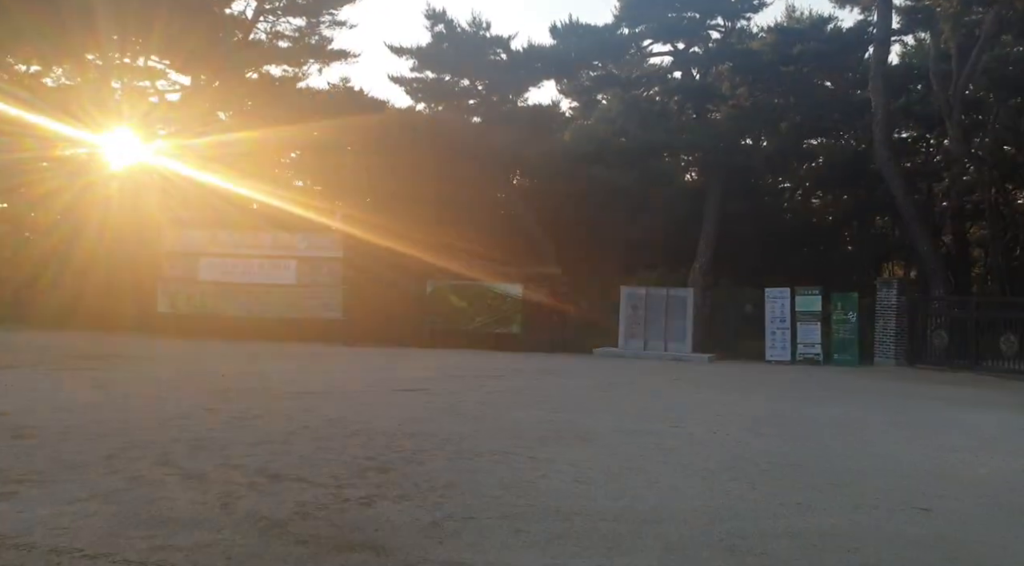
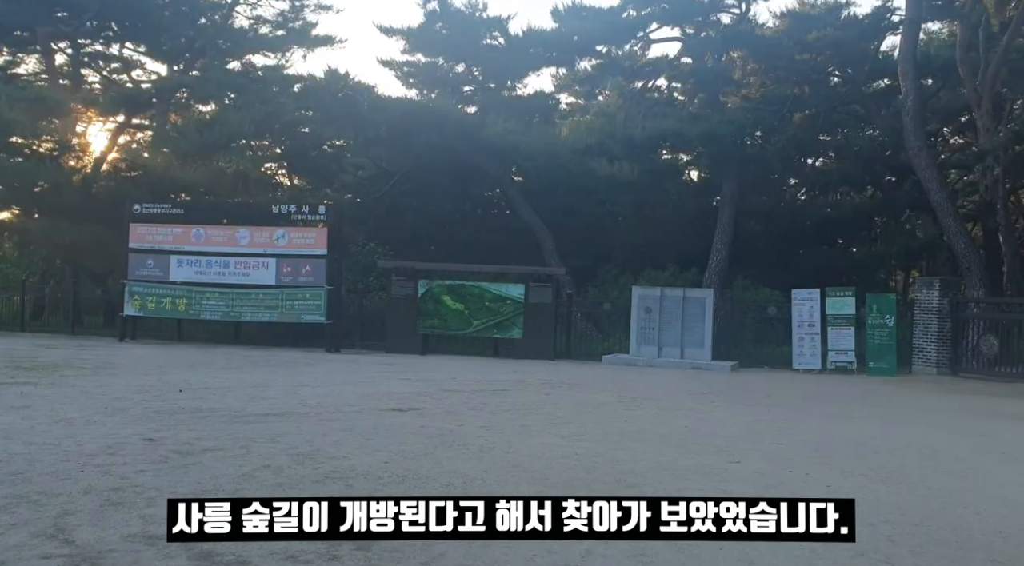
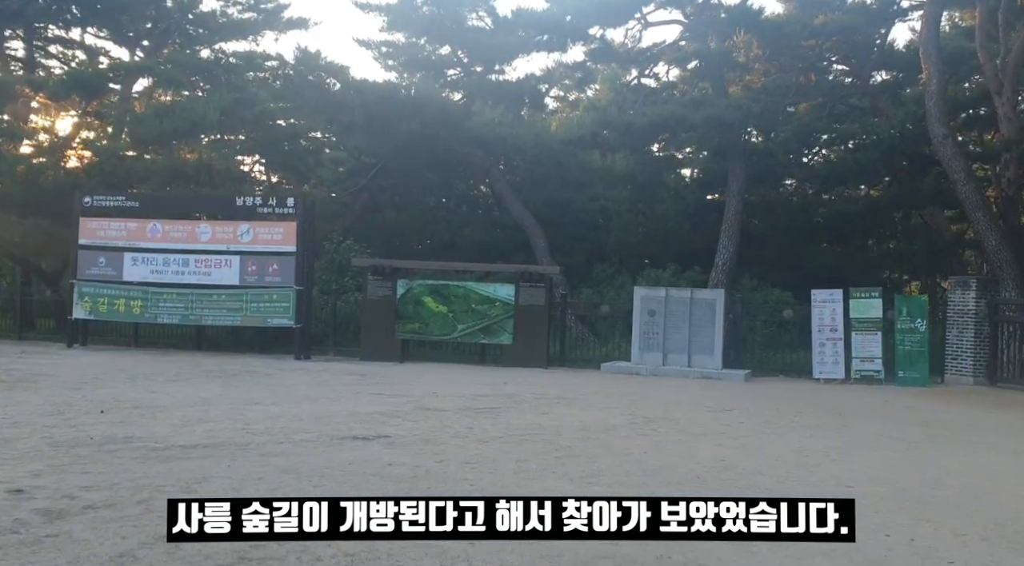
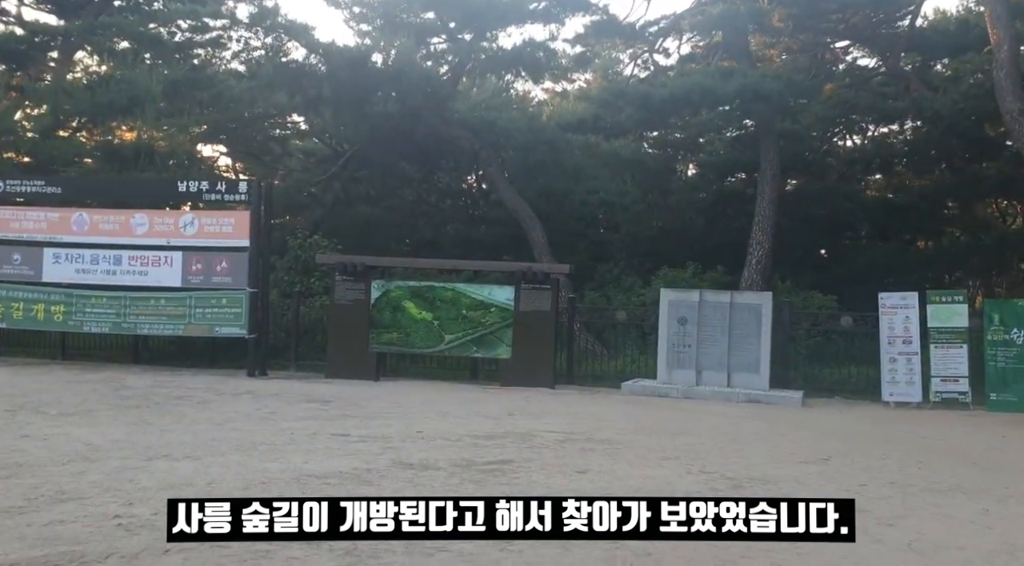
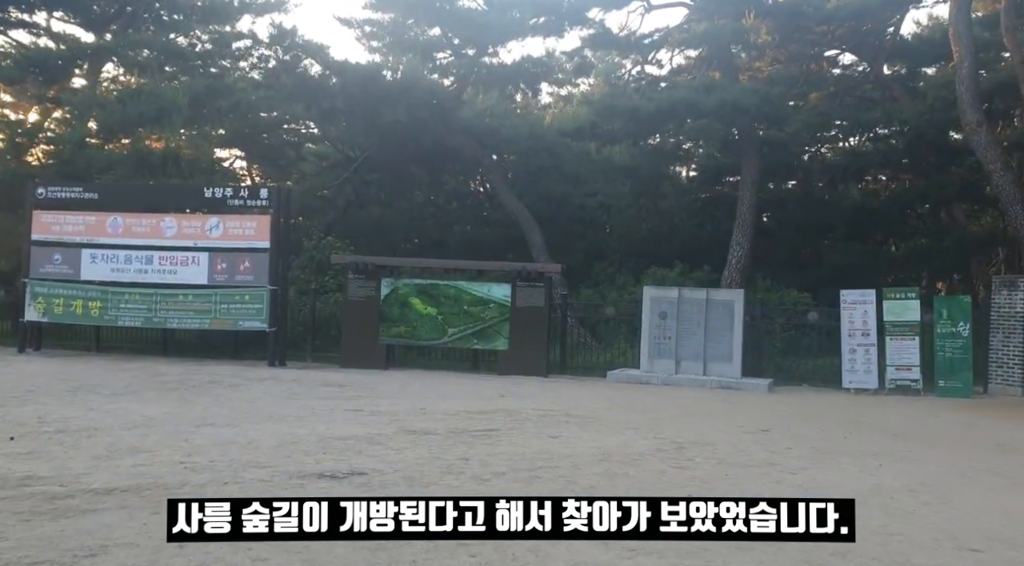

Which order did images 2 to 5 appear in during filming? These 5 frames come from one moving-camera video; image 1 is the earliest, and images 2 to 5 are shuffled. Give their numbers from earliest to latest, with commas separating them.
2, 3, 5, 4
